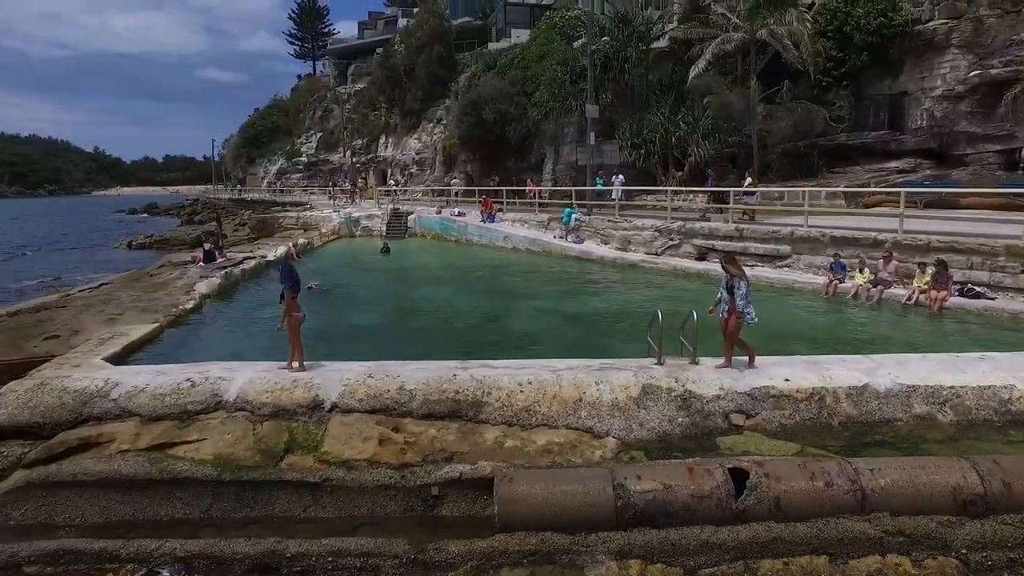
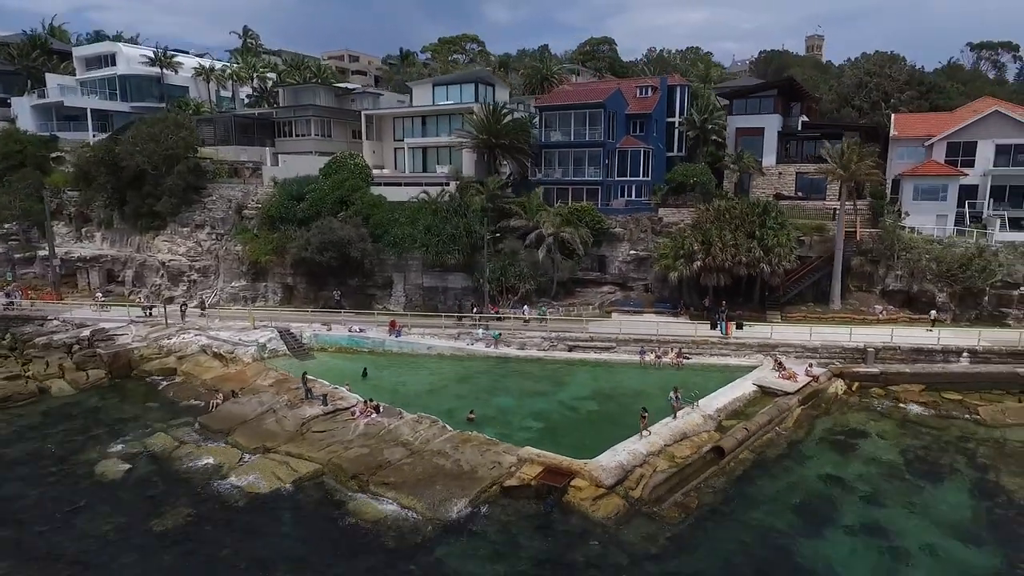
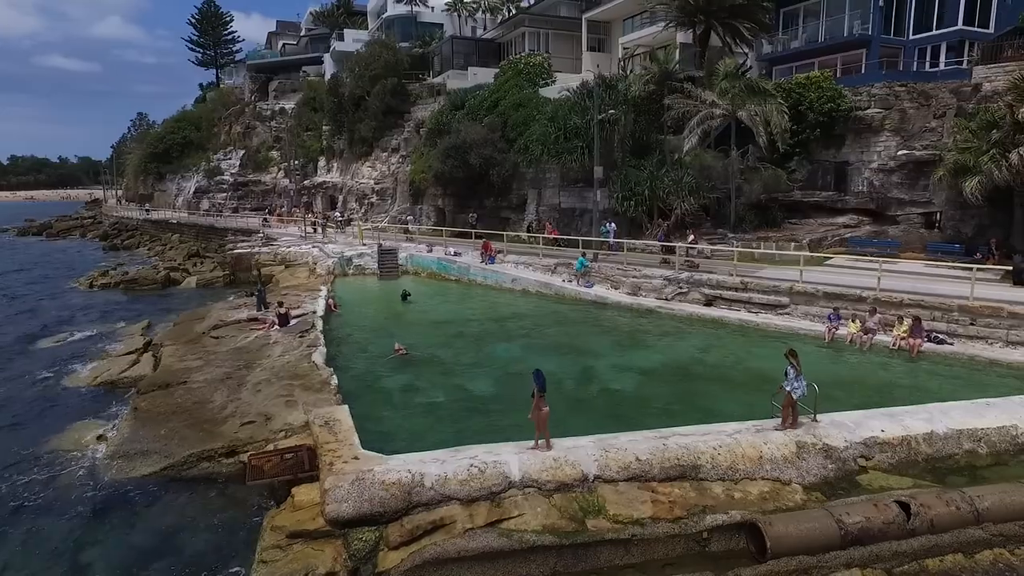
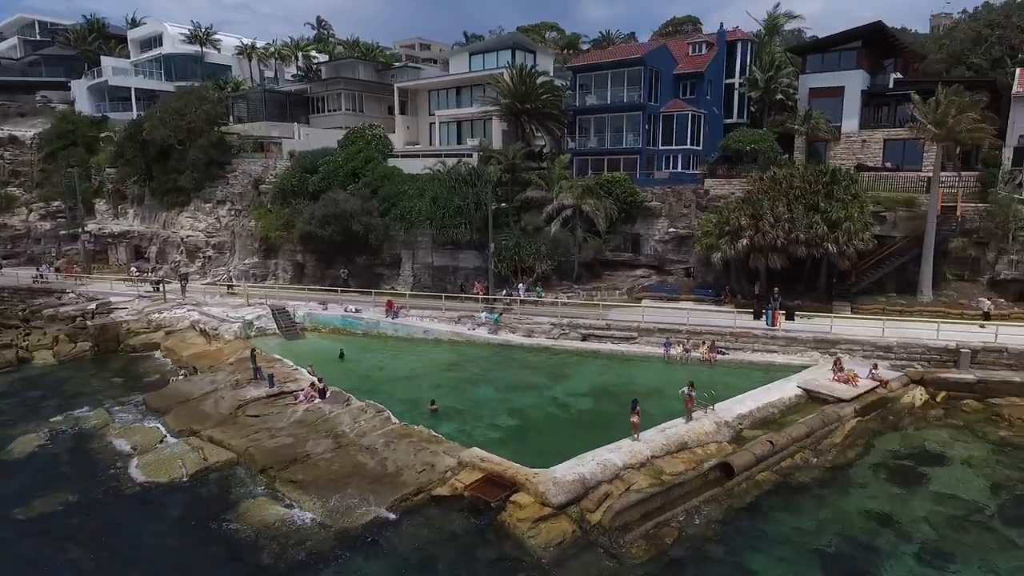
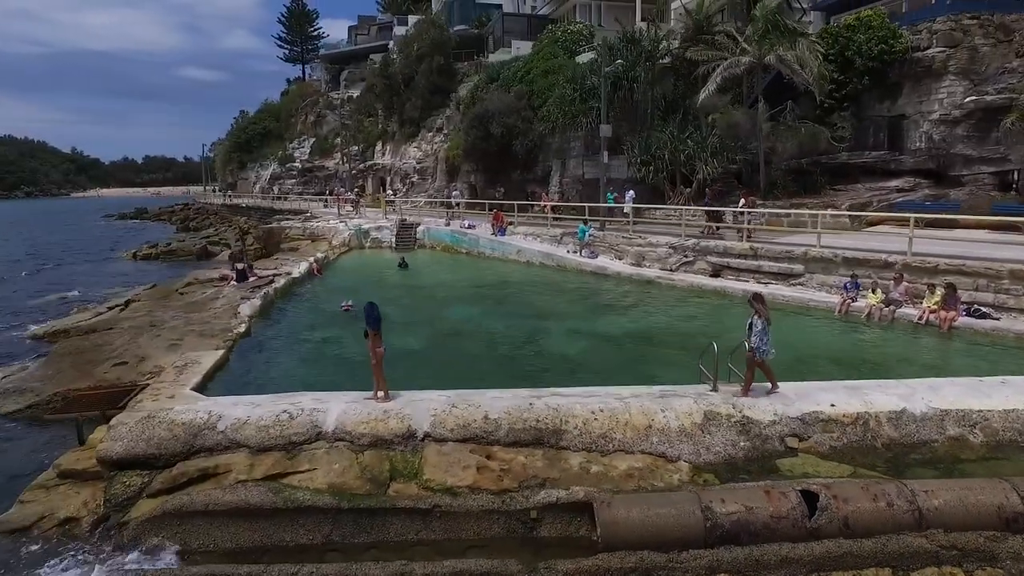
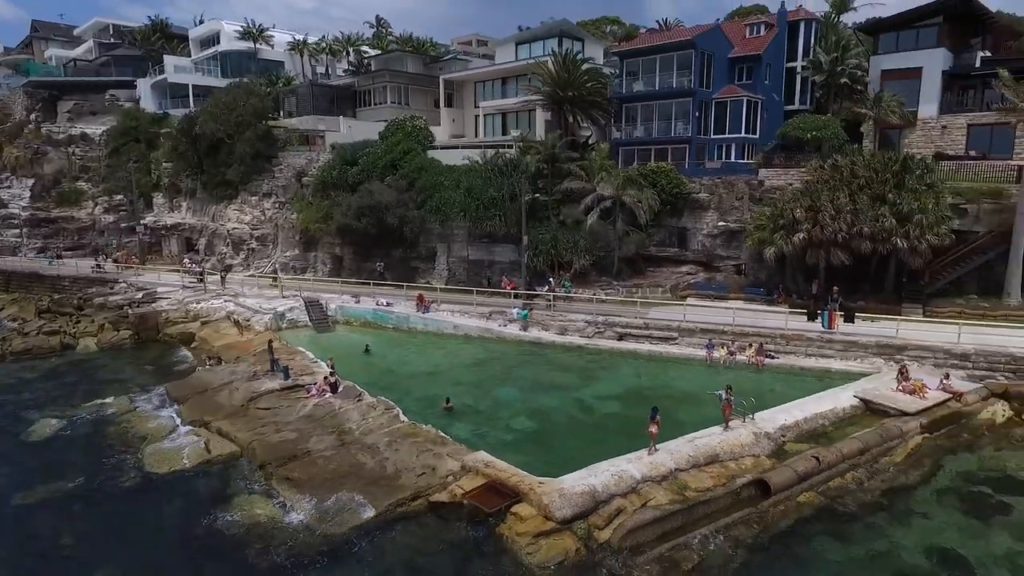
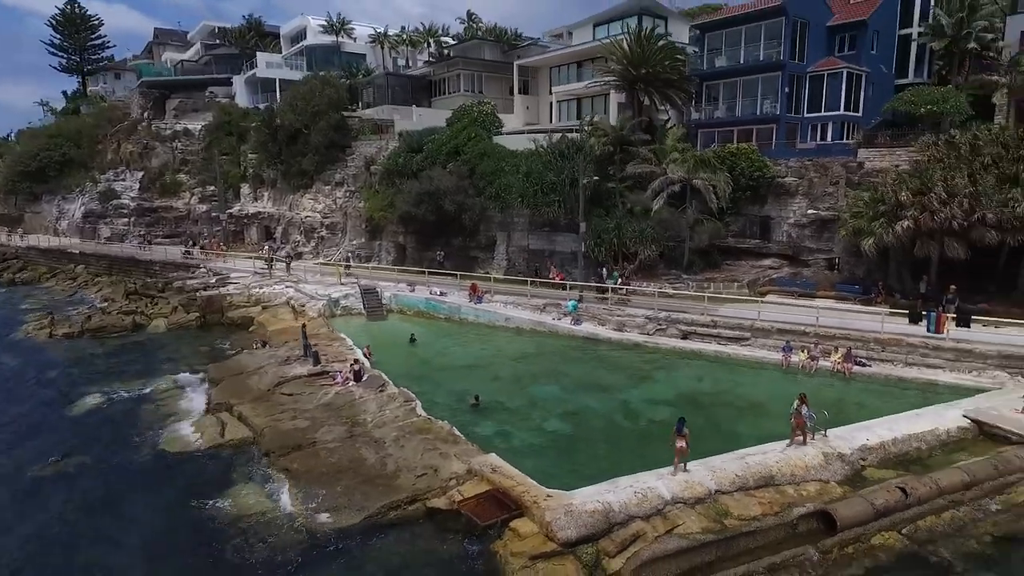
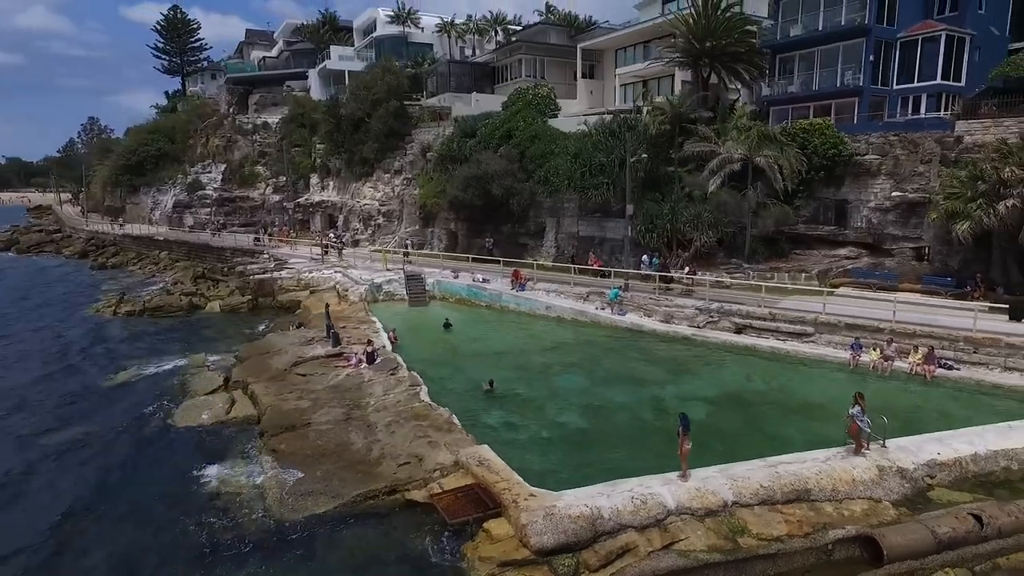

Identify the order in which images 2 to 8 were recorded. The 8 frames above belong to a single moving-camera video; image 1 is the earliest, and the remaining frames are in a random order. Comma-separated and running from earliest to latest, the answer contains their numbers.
5, 3, 8, 7, 6, 4, 2
